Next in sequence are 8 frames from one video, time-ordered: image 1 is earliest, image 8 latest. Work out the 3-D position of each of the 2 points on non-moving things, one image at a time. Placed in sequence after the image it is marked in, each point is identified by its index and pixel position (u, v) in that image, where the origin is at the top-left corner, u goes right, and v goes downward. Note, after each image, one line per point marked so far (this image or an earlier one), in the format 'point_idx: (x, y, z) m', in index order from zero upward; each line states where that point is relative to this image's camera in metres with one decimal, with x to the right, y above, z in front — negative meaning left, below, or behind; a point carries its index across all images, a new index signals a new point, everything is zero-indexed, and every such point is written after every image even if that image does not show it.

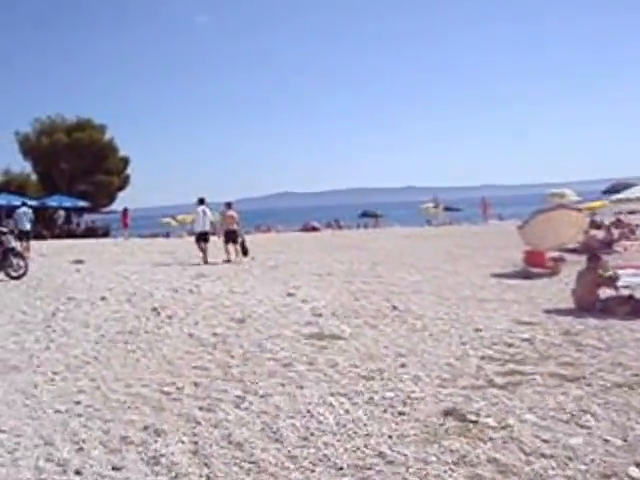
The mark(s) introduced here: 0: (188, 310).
0: (-1.5, -0.8, +14.9) m
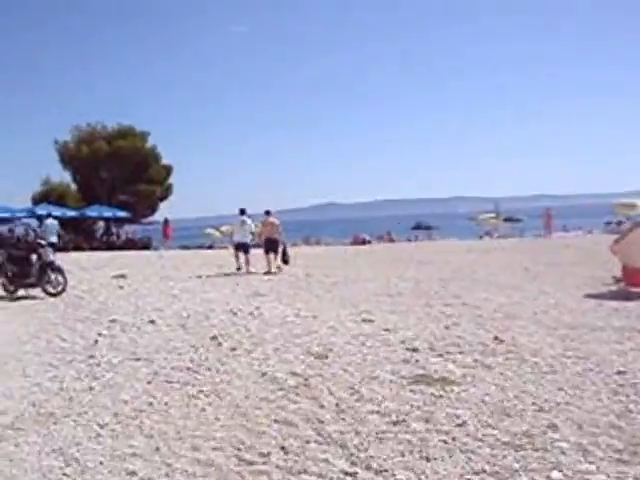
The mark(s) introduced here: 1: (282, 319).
0: (-0.6, -1.0, +12.7) m
1: (-0.4, -0.9, +15.1) m
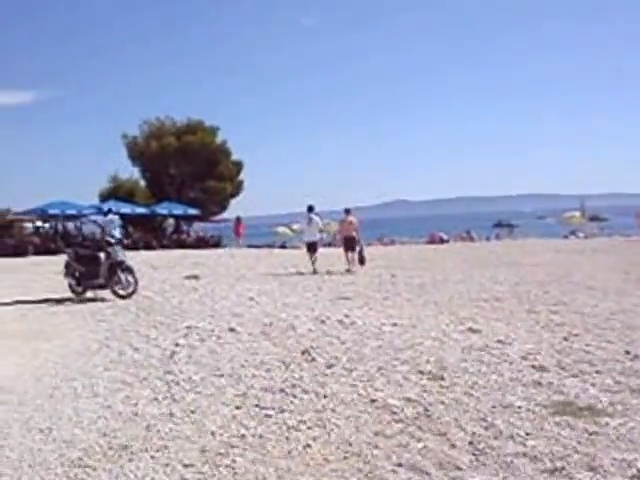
0: (+0.3, -1.0, +11.2) m
1: (+0.6, -0.9, +13.6) m
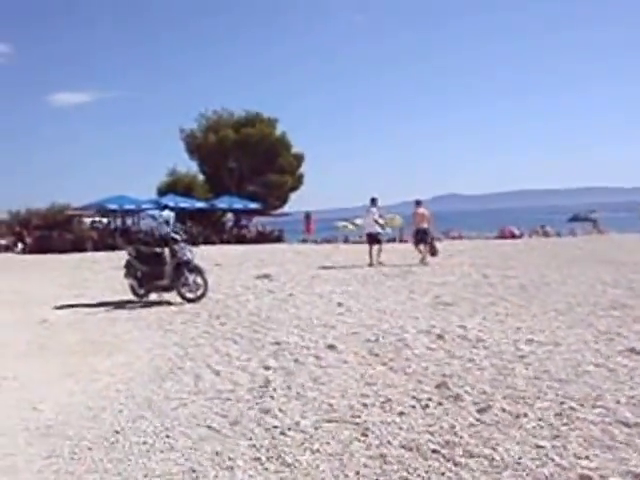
0: (+1.2, -1.0, +8.5) m
1: (+1.6, -0.9, +10.9) m
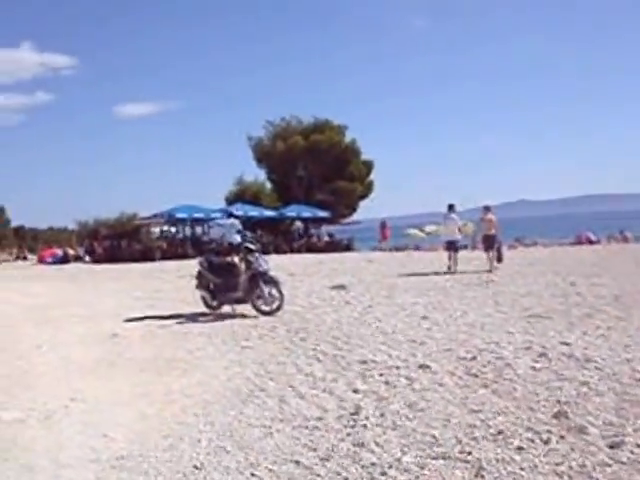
0: (+1.8, -1.0, +7.5) m
1: (+2.4, -1.0, +9.9) m
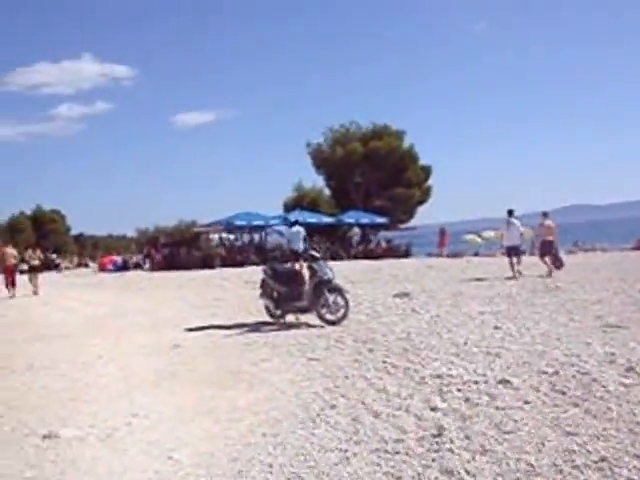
0: (+2.3, -1.1, +6.8) m
1: (+2.9, -1.0, +9.1) m
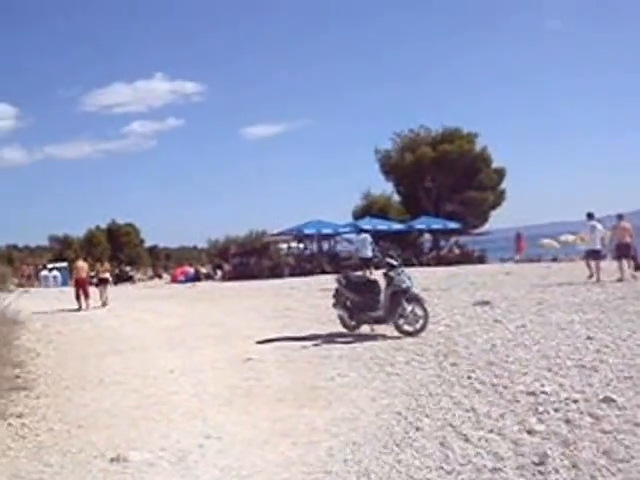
0: (+2.7, -1.1, +5.8) m
1: (+3.5, -1.0, +8.1) m
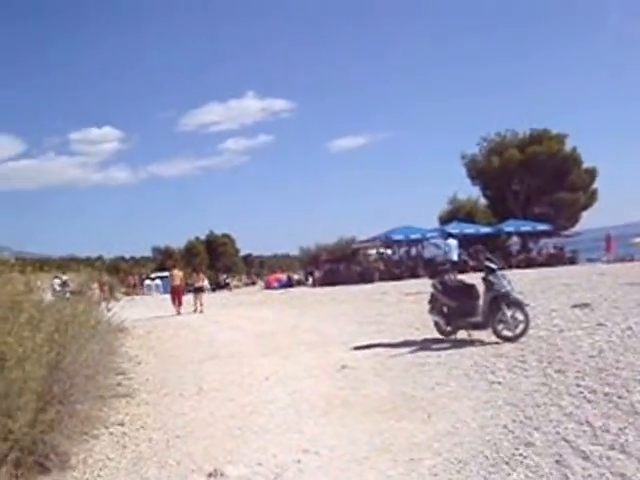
0: (+3.1, -1.0, +4.9) m
1: (+4.0, -0.9, +7.1) m
